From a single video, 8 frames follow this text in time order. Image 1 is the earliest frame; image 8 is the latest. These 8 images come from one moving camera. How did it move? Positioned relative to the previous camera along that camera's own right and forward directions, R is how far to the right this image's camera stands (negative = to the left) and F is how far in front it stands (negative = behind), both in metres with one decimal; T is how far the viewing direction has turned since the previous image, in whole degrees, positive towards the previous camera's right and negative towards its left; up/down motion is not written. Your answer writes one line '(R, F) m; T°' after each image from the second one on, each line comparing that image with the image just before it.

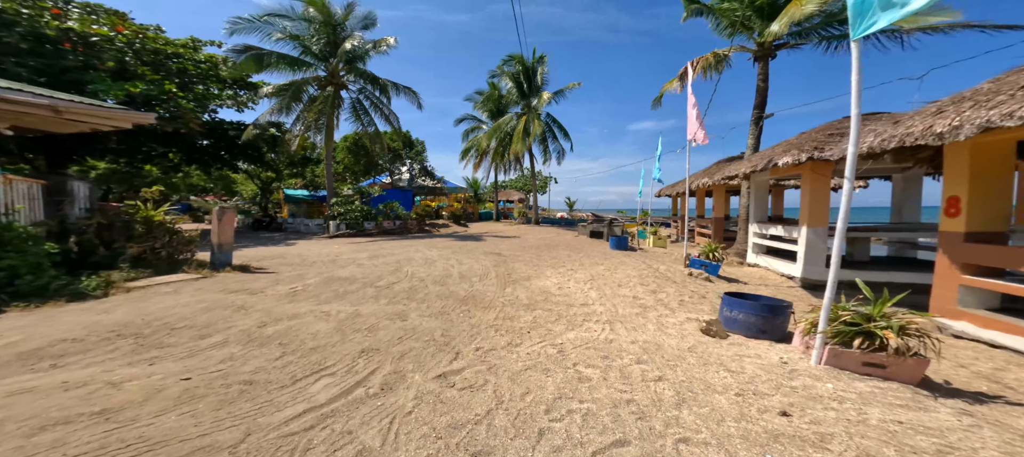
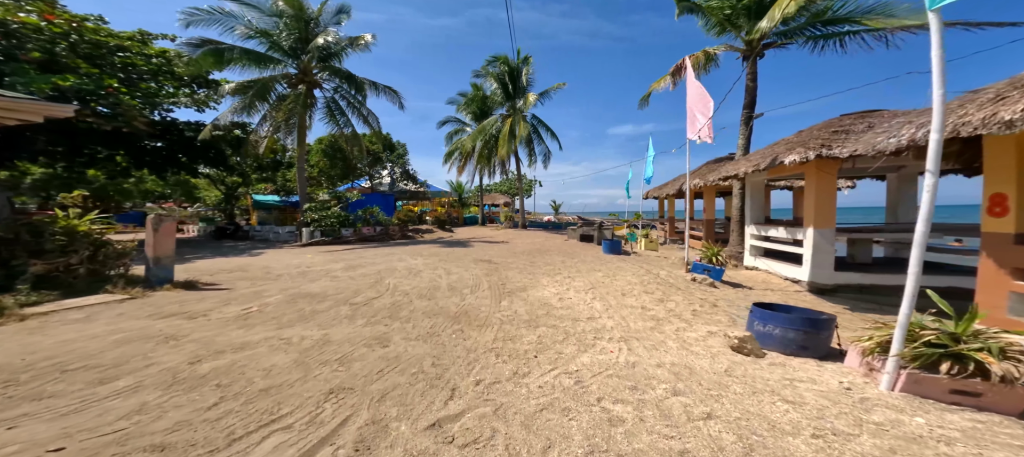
(-0.2, +0.7) m; +3°
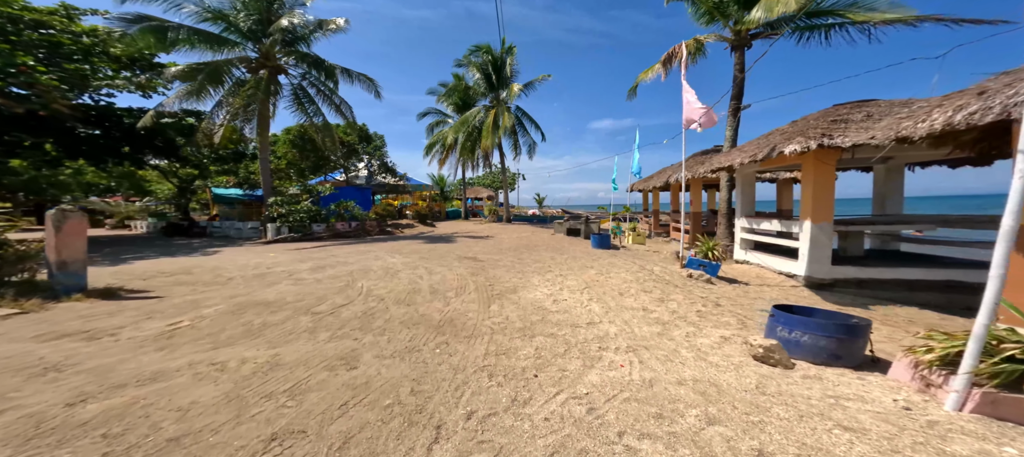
(-0.1, +0.7) m; +3°
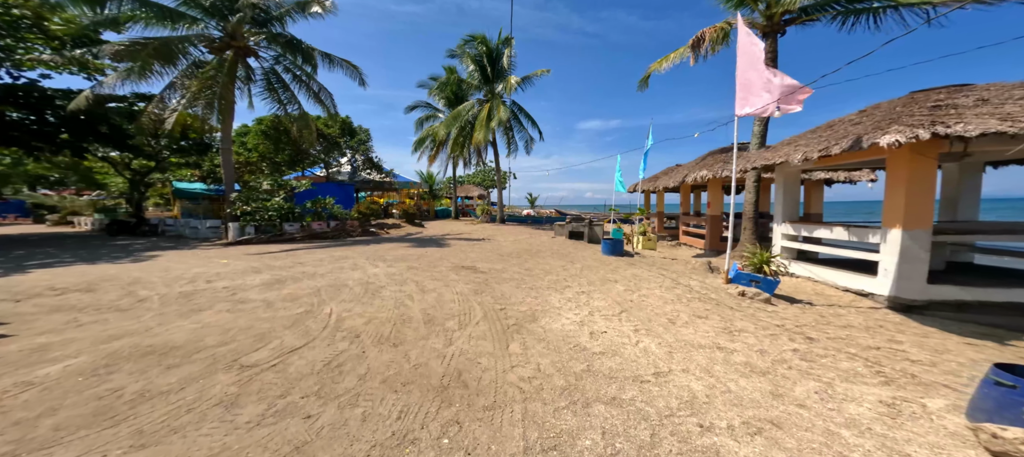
(-0.5, +1.6) m; +2°
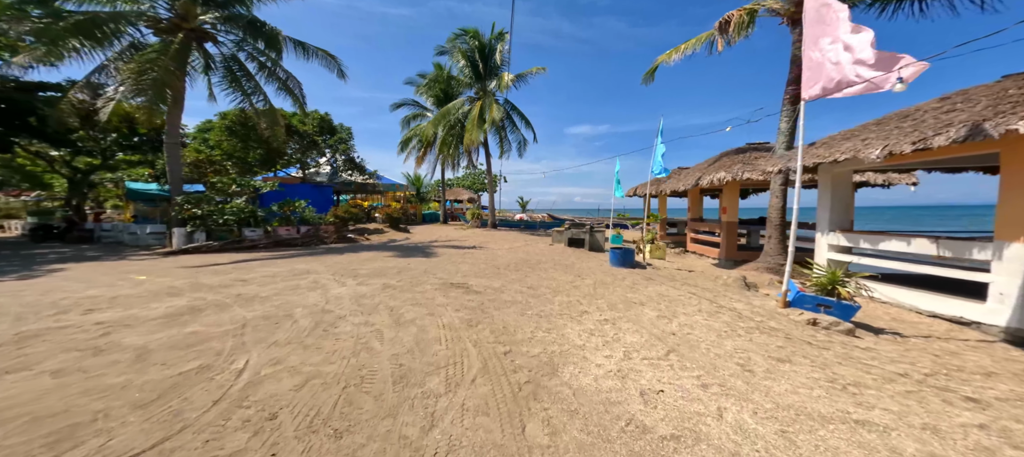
(-0.2, +1.5) m; +2°
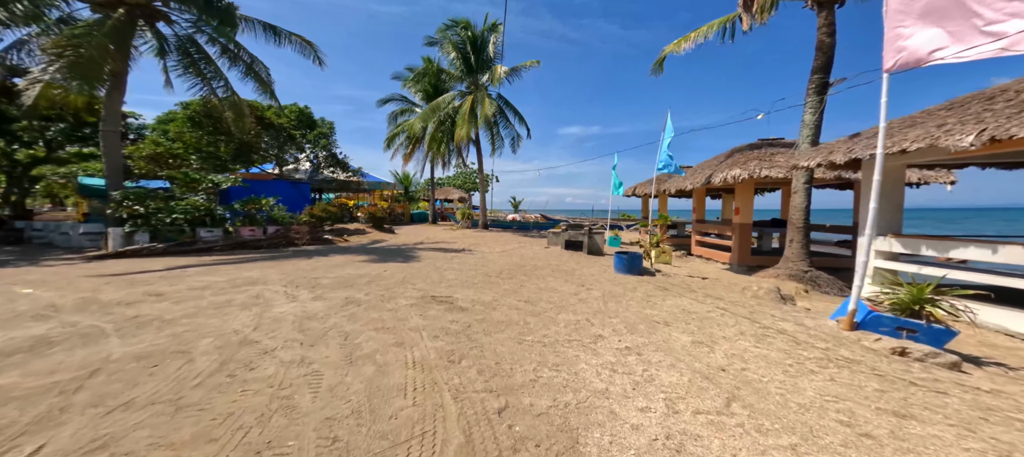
(-0.1, +1.2) m; +1°
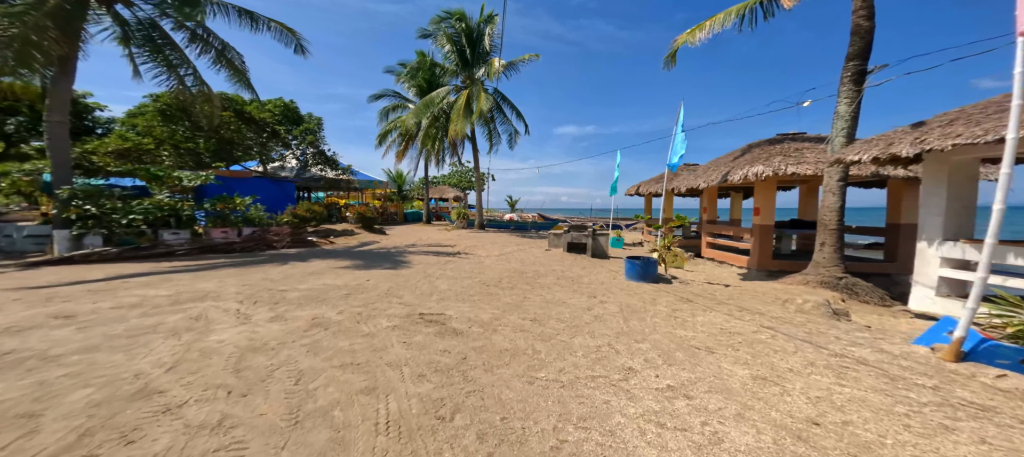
(-0.1, +1.0) m; +1°
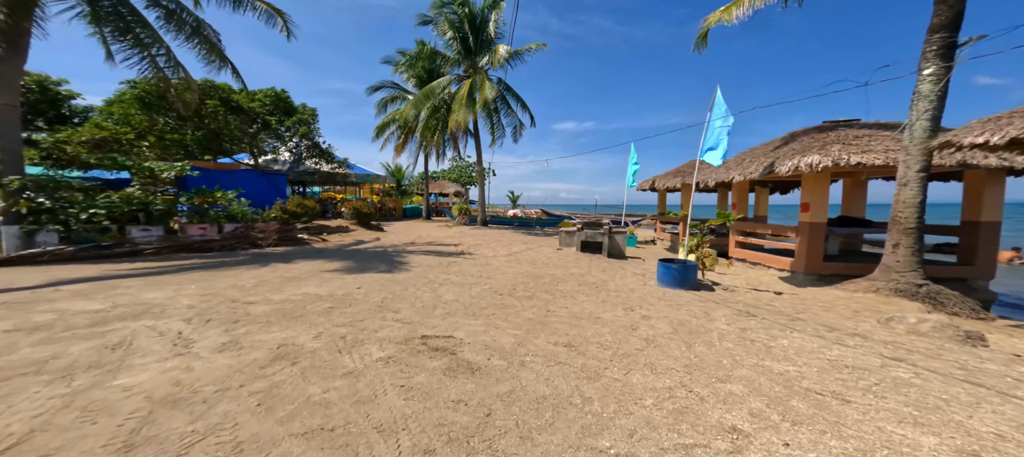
(-0.3, +1.2) m; 0°
